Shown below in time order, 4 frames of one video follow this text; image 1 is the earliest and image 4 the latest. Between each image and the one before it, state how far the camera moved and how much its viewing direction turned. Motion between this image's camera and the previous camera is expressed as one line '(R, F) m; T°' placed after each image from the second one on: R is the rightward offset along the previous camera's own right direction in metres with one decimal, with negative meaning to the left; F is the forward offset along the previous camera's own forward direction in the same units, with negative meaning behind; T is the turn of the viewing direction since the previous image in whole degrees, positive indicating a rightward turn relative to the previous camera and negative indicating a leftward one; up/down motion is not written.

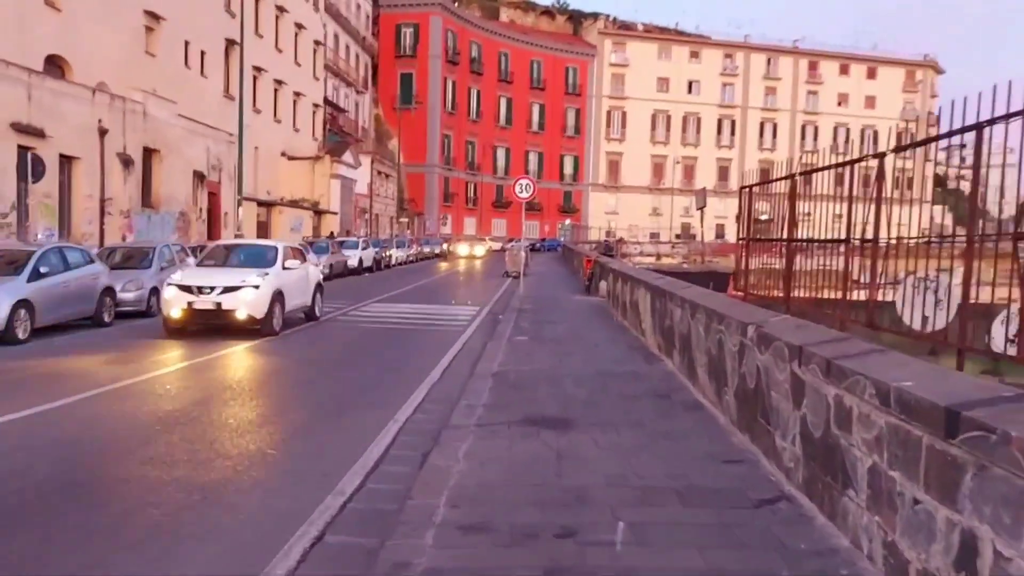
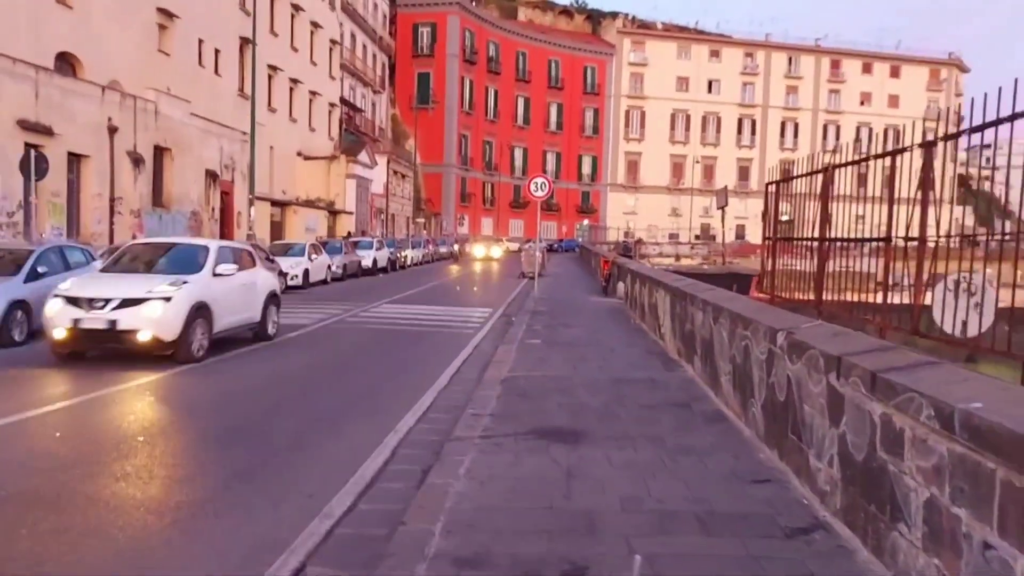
(+0.1, +0.6) m; -1°
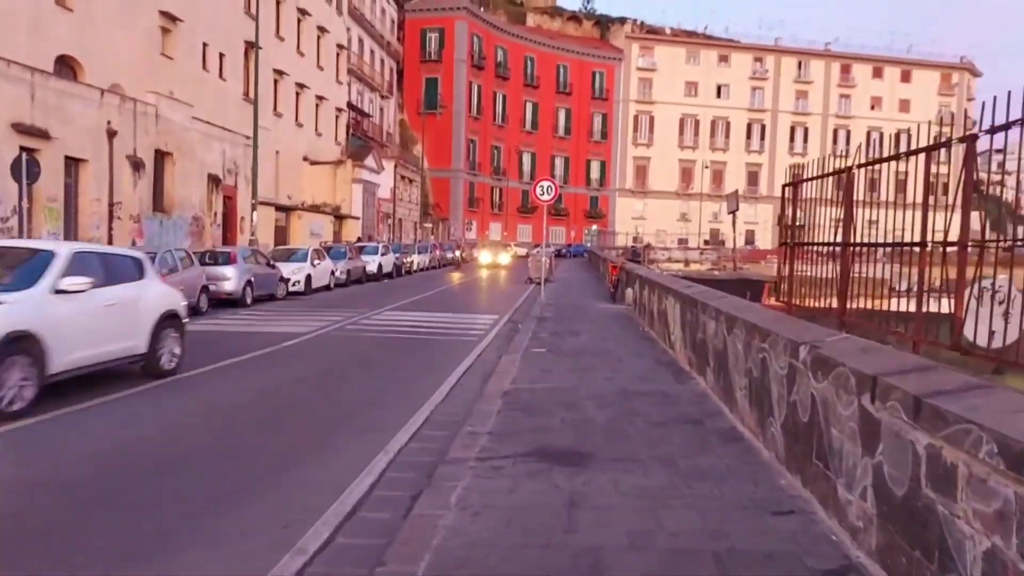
(+0.1, +0.6) m; -1°
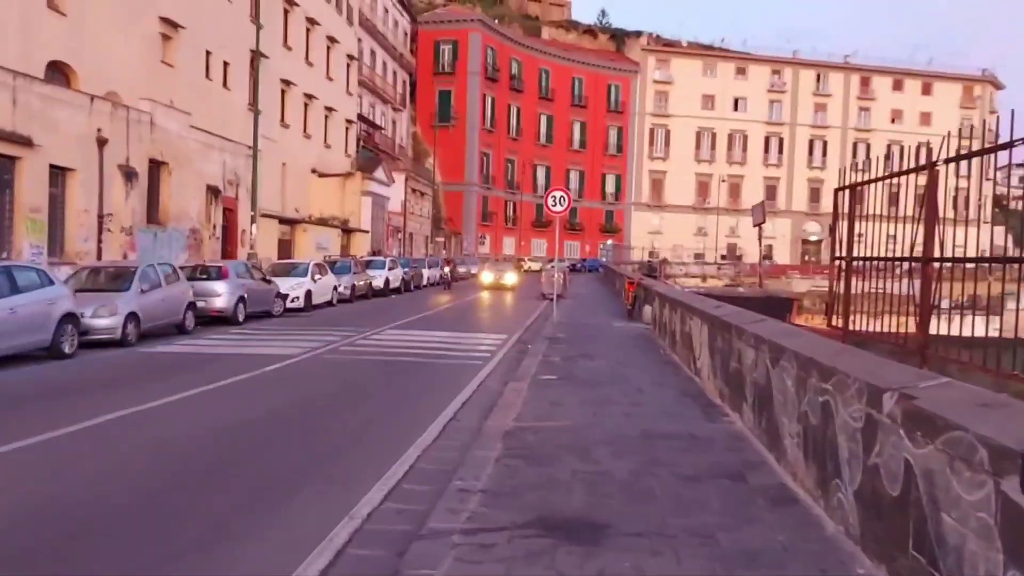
(+0.1, +1.6) m; -1°
